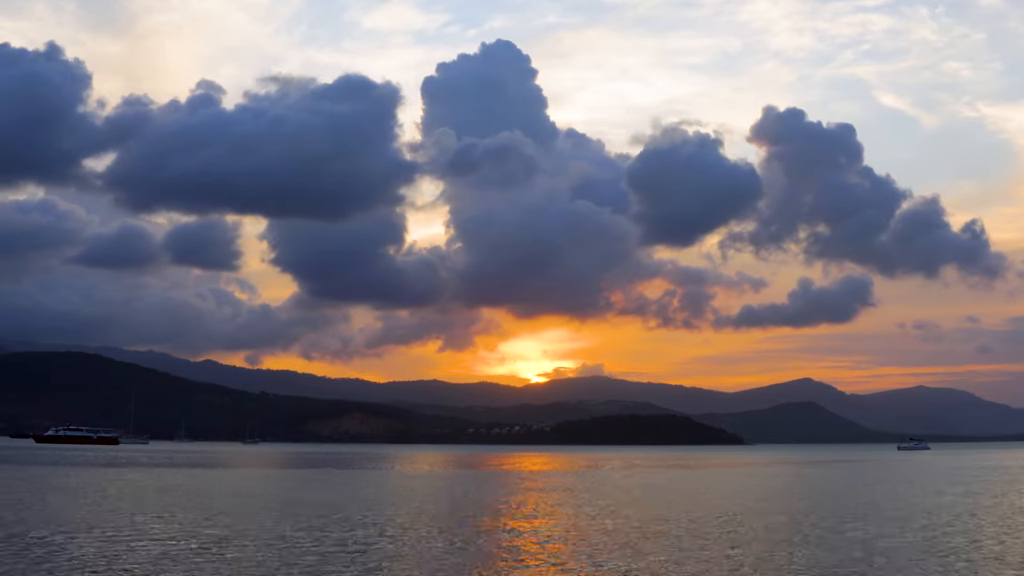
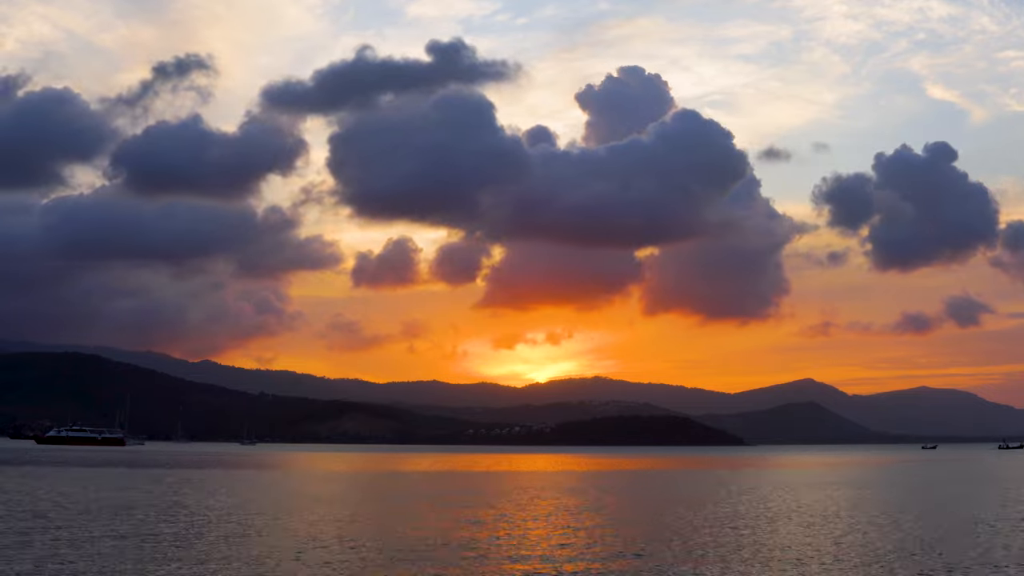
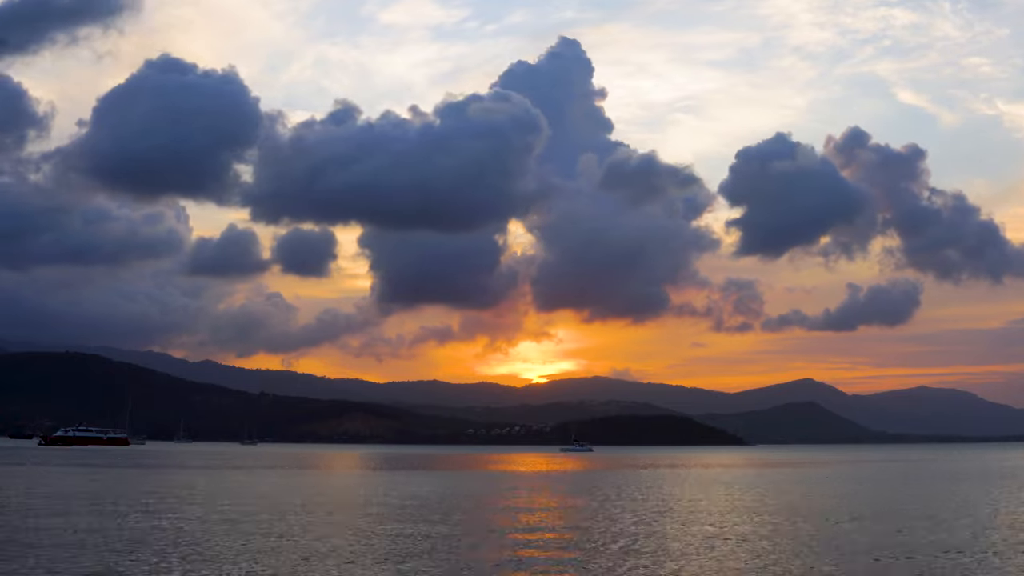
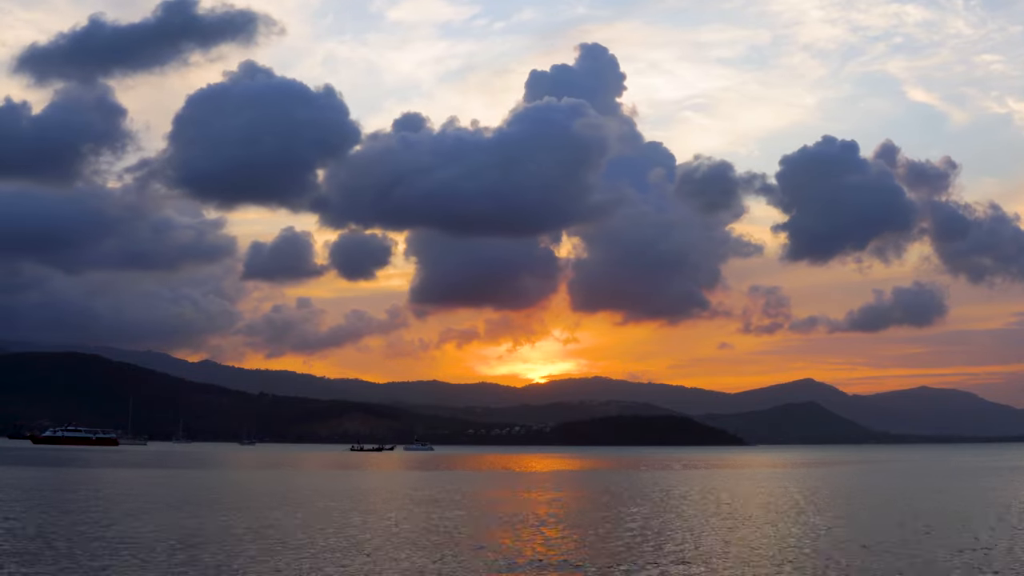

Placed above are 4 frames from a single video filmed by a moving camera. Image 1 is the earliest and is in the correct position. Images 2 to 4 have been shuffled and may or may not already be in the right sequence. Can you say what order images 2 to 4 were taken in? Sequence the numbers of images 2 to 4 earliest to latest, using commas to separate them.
3, 4, 2
